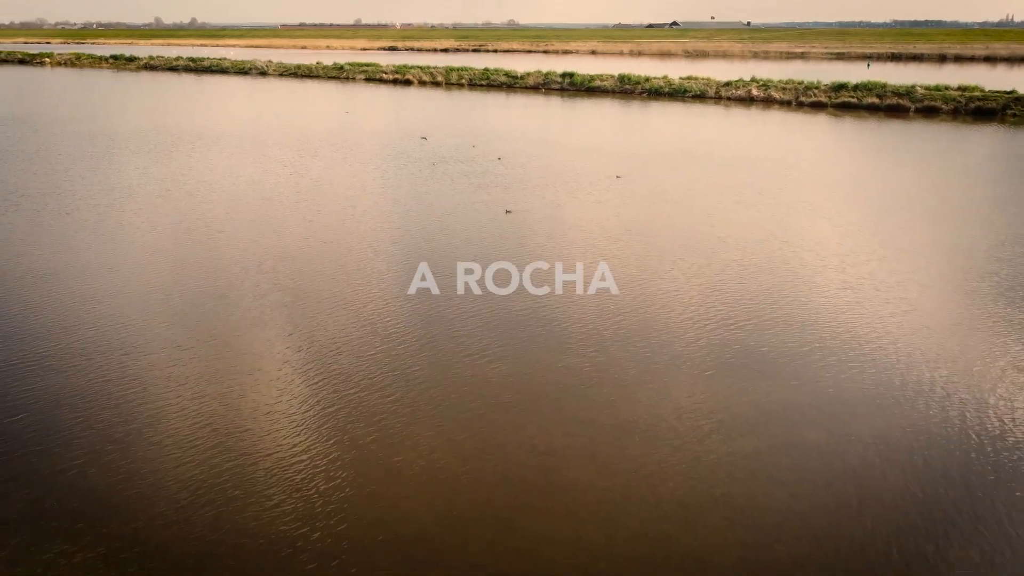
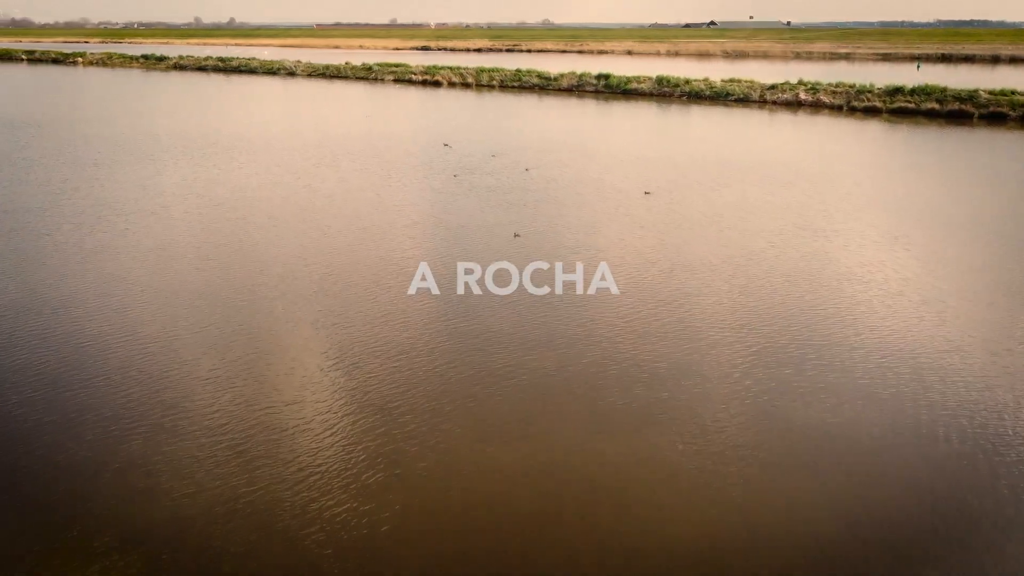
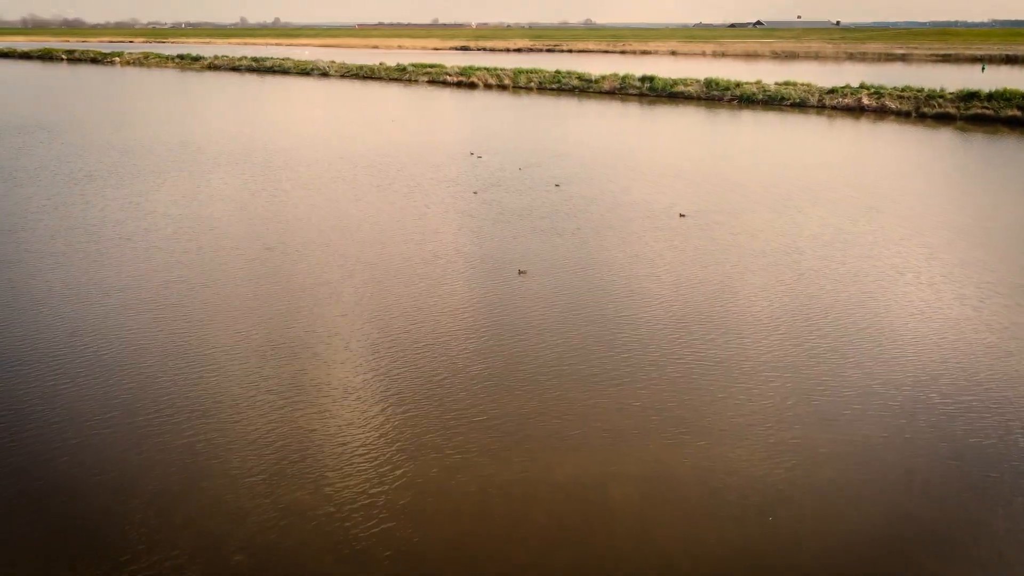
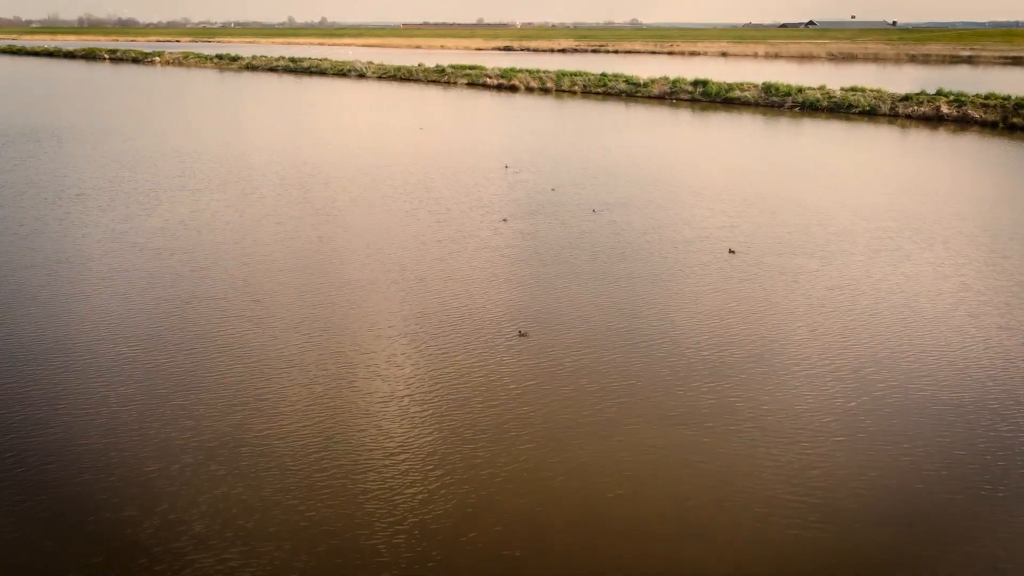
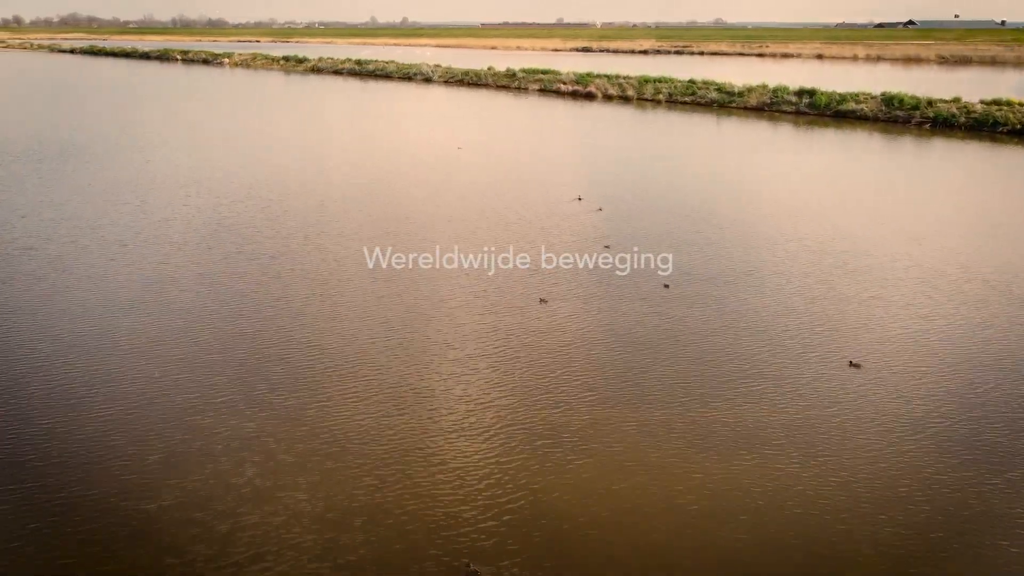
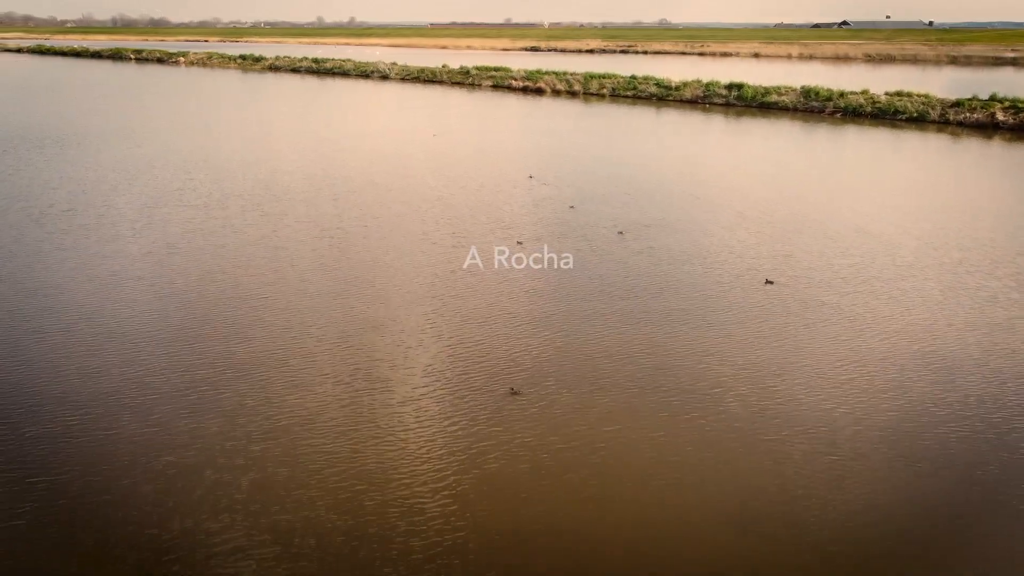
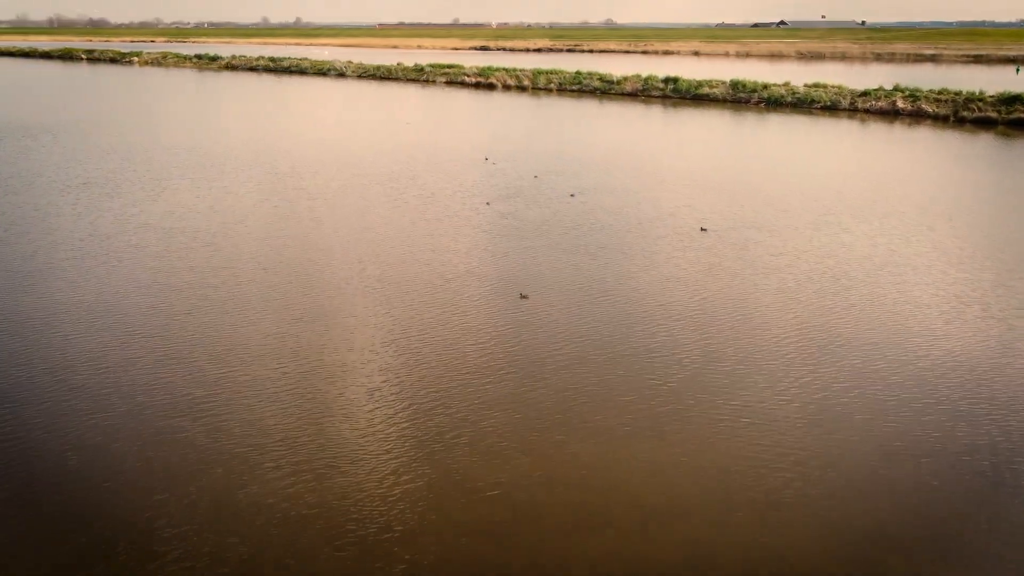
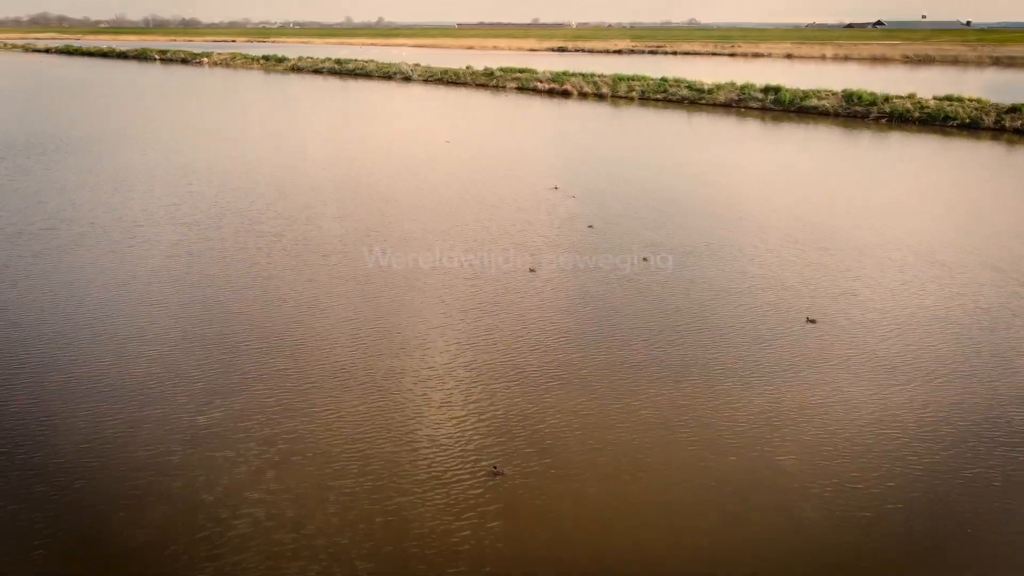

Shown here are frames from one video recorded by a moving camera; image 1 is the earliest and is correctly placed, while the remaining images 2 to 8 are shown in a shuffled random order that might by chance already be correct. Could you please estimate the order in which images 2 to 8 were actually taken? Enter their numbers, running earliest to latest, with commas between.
2, 3, 7, 4, 6, 8, 5
